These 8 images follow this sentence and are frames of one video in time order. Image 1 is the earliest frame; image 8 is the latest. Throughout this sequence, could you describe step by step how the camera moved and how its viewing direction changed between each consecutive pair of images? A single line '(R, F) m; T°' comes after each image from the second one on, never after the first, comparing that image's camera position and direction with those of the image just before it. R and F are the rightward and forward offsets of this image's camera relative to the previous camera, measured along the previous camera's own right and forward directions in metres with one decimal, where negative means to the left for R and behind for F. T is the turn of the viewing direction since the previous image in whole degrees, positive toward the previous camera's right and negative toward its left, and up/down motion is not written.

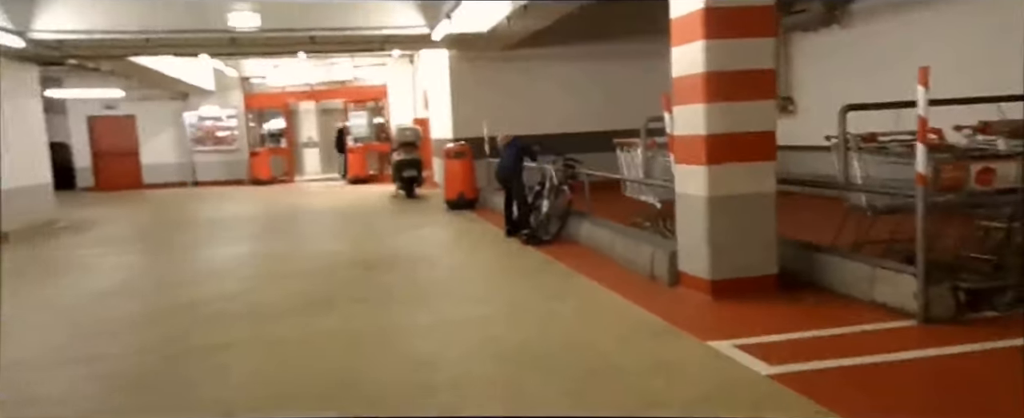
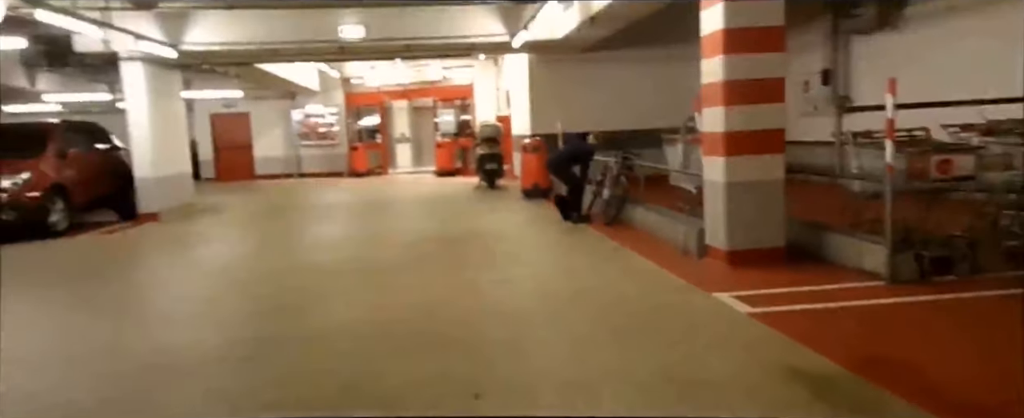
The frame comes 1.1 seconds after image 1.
(+0.3, -1.4) m; -6°
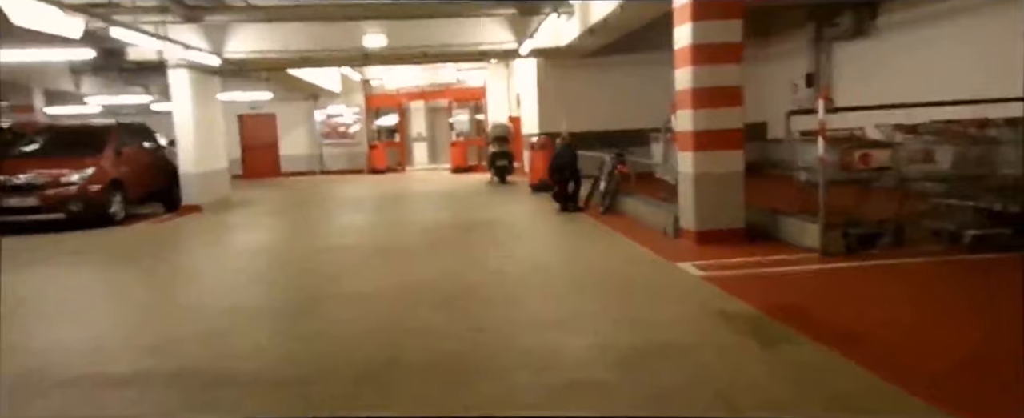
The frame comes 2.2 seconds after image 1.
(+0.1, -1.3) m; -1°
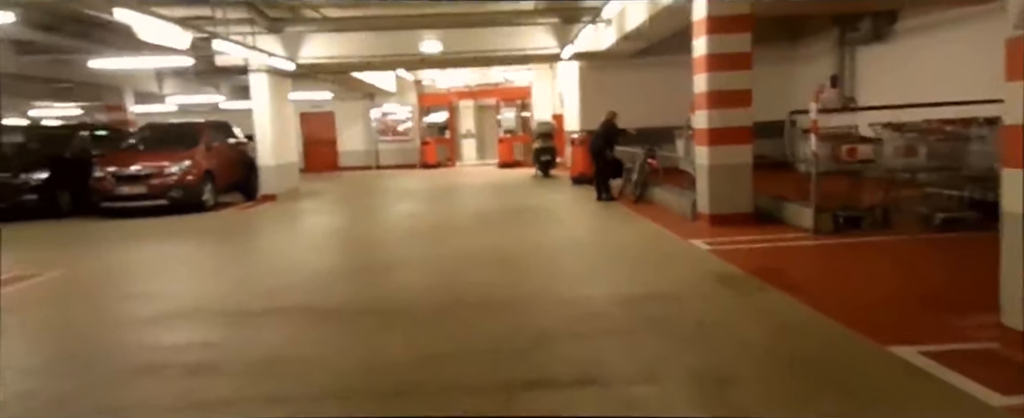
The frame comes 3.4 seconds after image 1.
(+0.1, -1.4) m; -3°
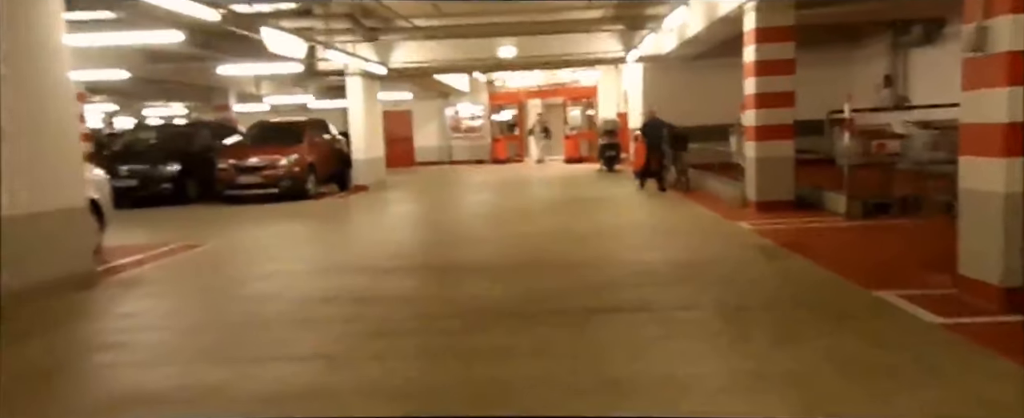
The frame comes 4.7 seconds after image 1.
(-0.1, -1.5) m; -4°
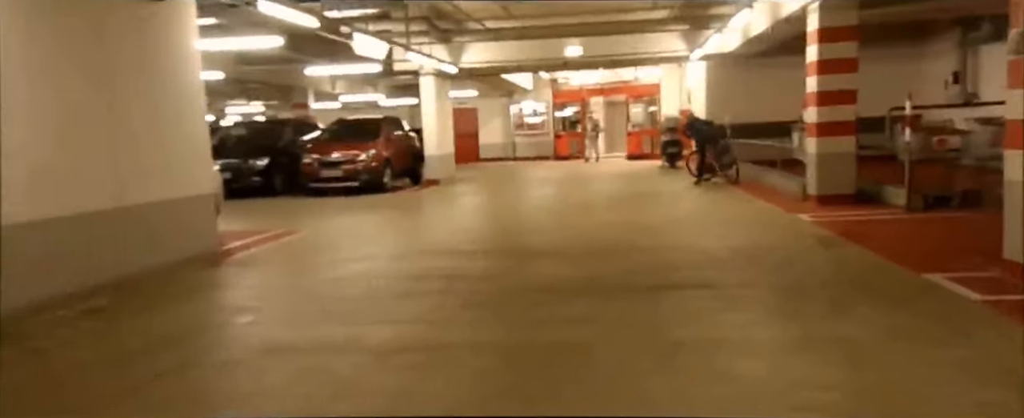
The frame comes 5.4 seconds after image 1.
(-0.1, -0.7) m; -4°
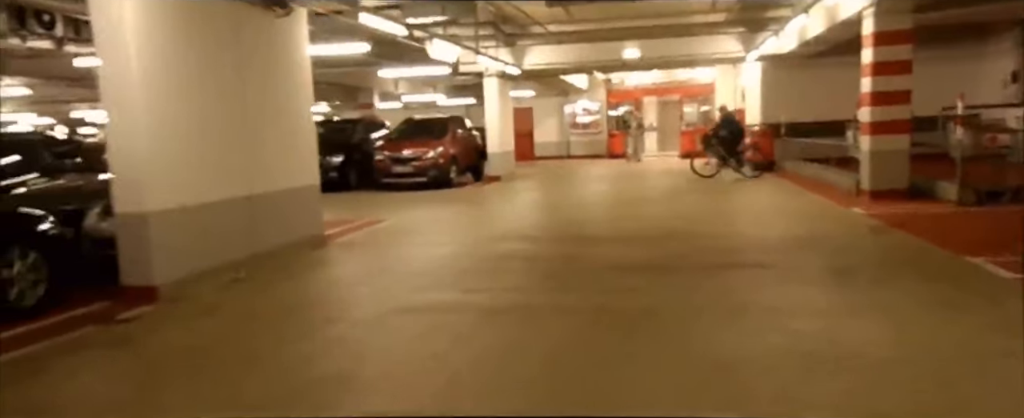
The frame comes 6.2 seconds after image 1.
(-0.3, -0.8) m; -3°
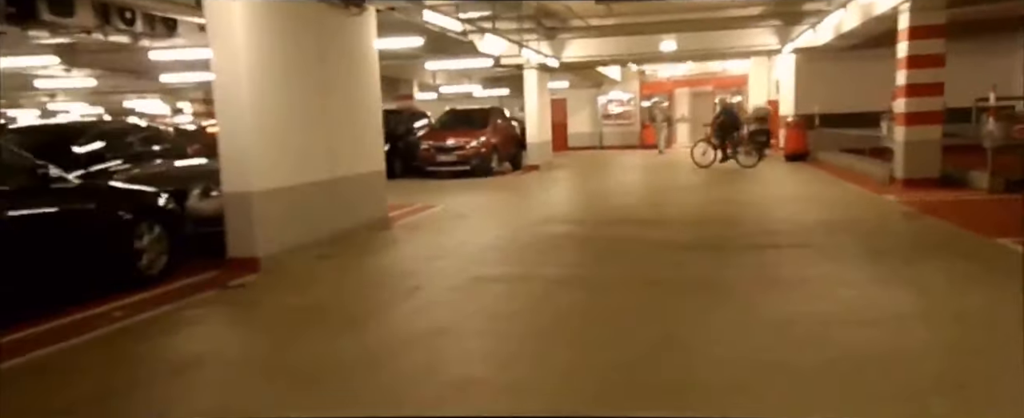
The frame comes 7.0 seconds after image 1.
(-0.3, -0.6) m; -2°
